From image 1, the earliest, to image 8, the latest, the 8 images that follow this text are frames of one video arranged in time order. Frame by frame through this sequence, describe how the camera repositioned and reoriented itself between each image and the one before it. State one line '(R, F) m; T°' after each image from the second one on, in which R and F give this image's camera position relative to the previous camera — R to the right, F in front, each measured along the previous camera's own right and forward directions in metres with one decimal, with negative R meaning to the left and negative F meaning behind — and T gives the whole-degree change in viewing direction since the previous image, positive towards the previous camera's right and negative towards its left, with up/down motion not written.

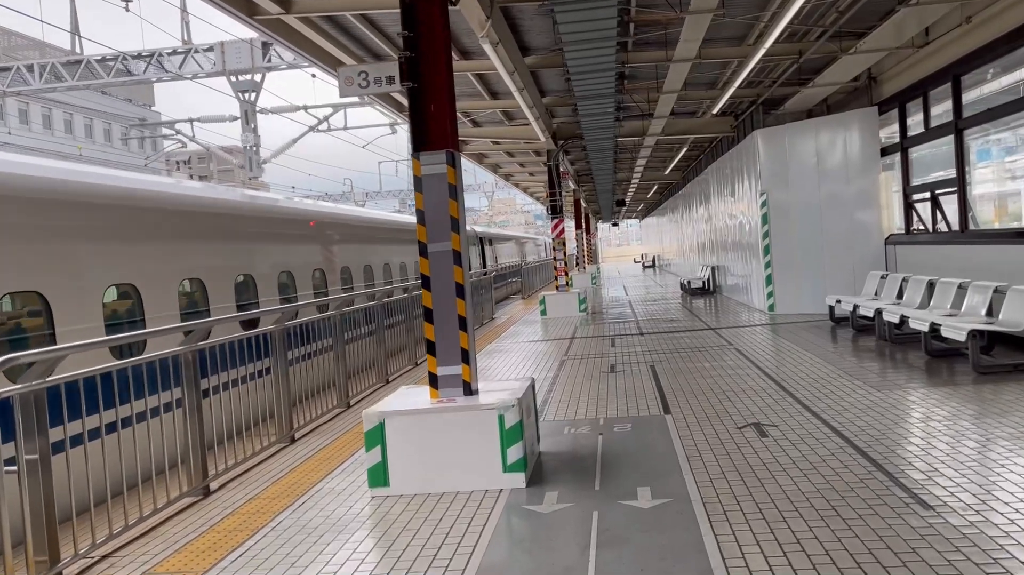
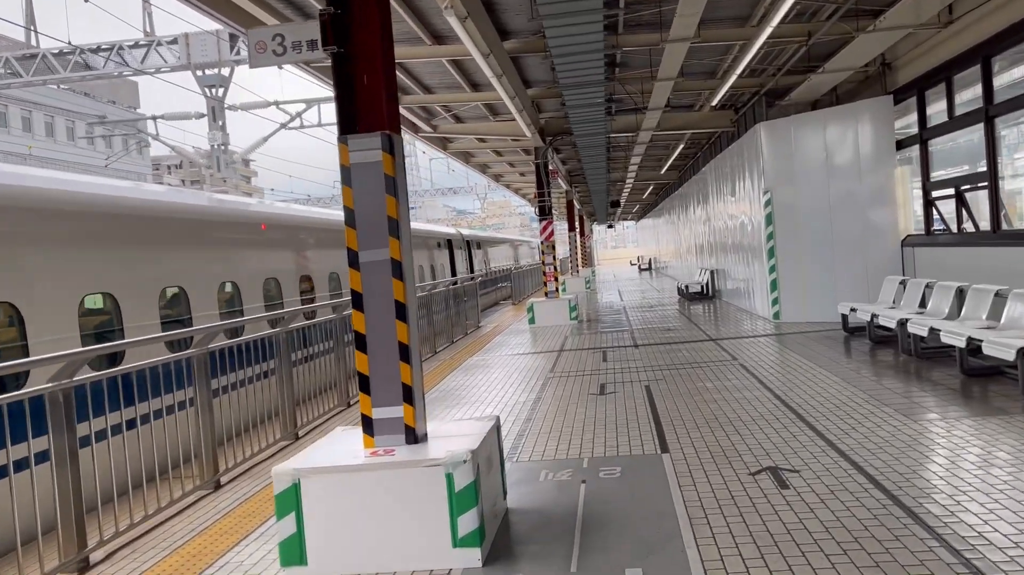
(+0.2, +1.0) m; 0°
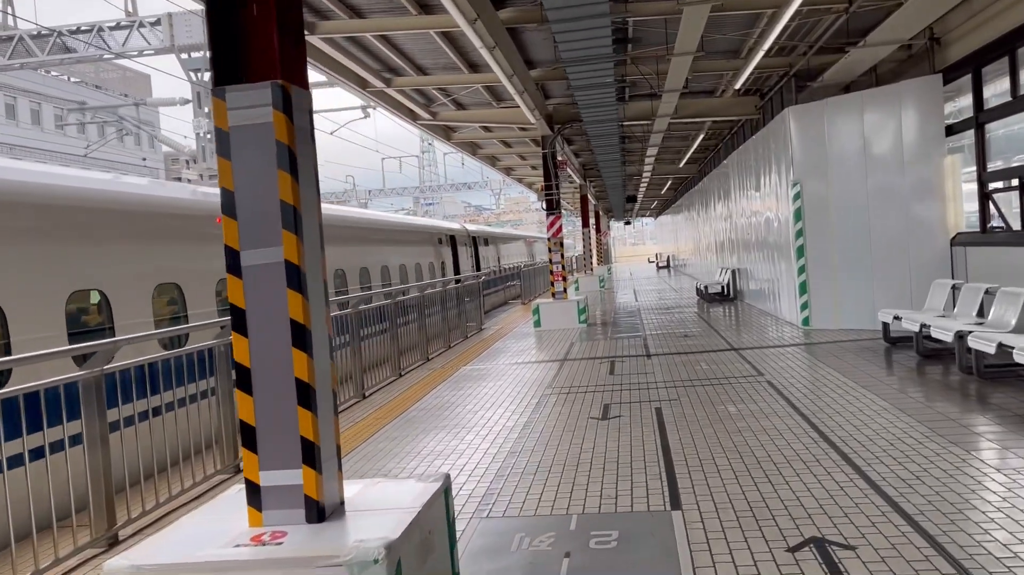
(+0.2, +1.1) m; -1°
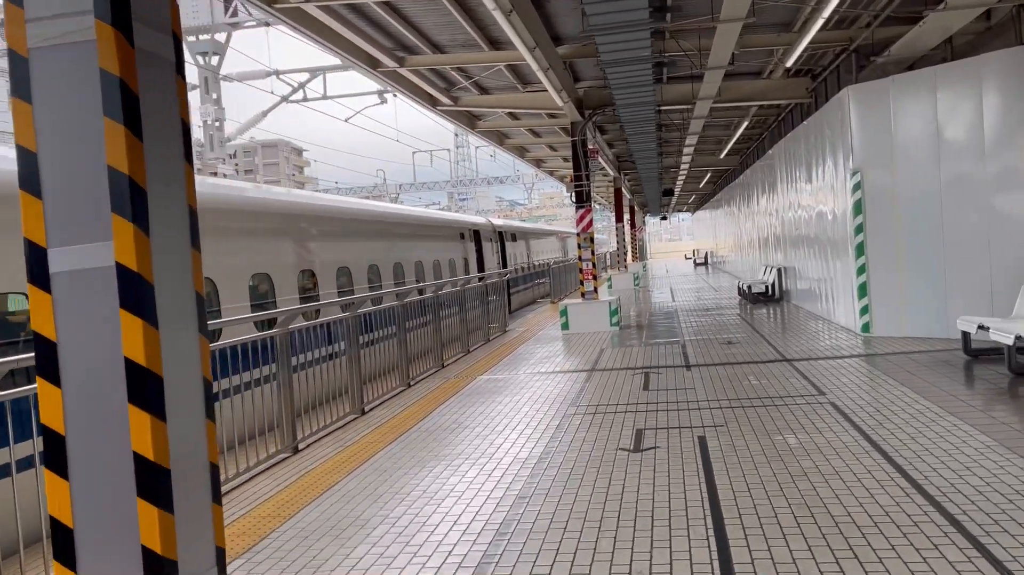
(+0.1, +1.1) m; -2°
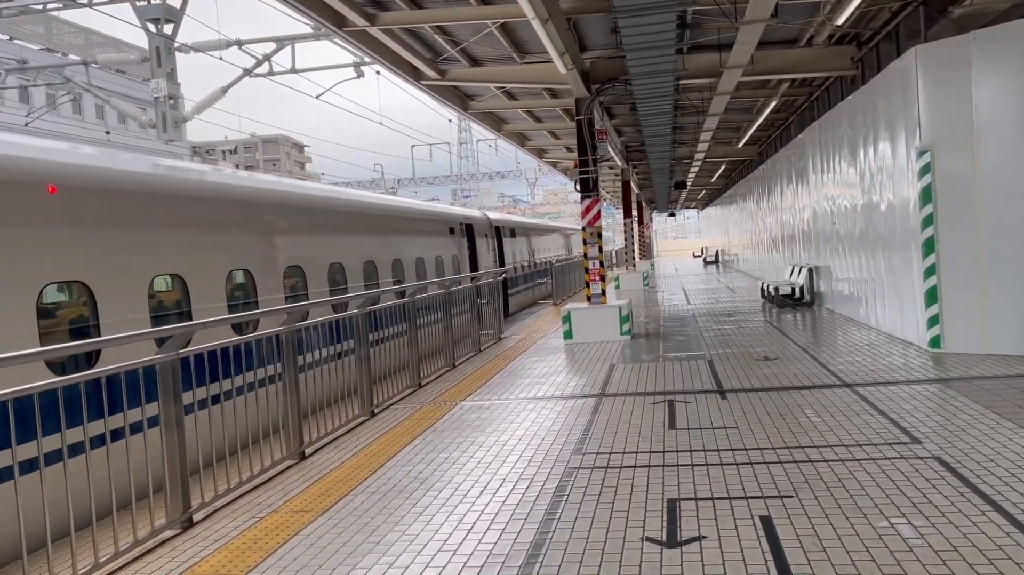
(+0.1, +1.8) m; 0°
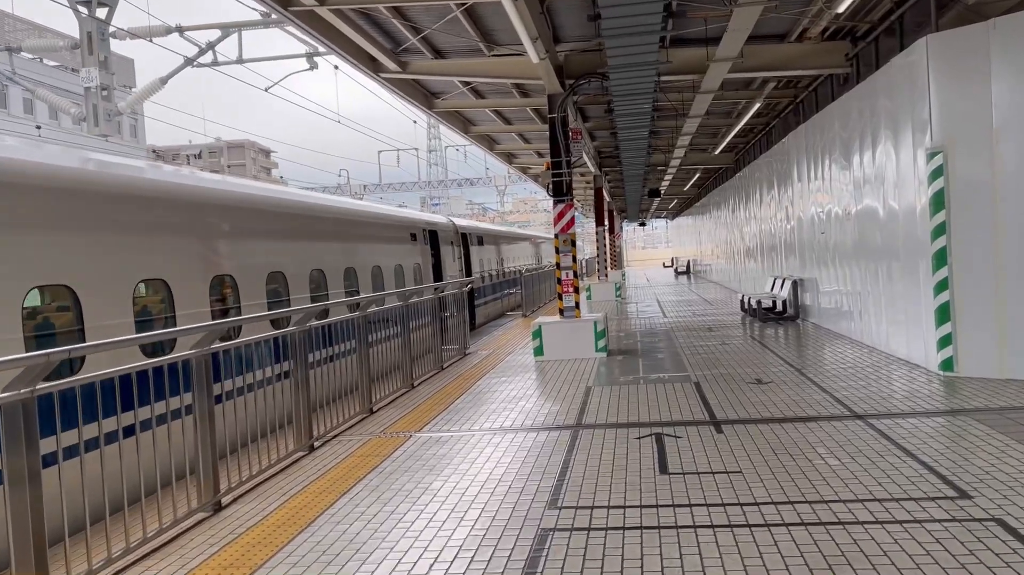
(0.0, +1.0) m; +2°
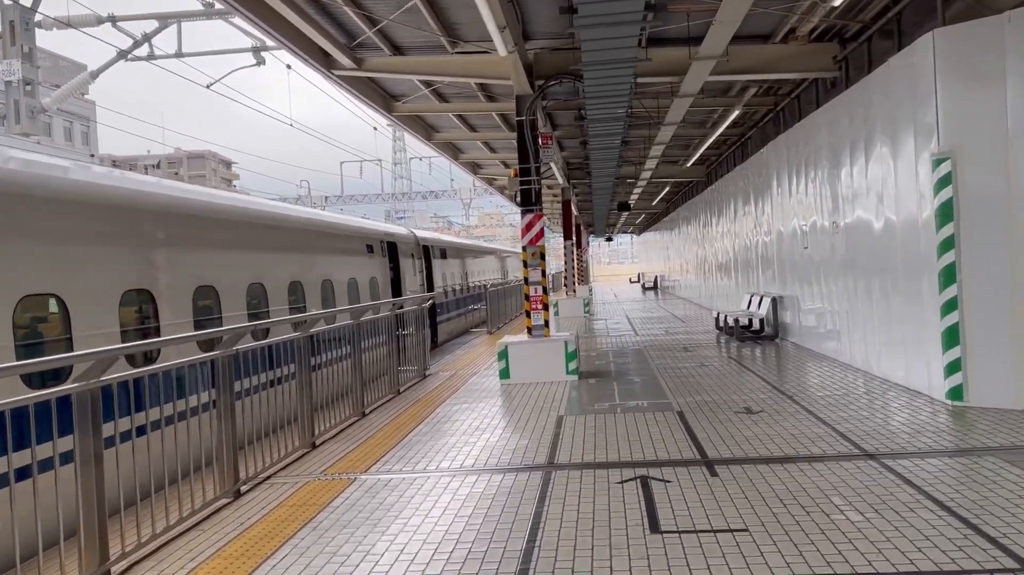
(0.0, +0.8) m; +2°
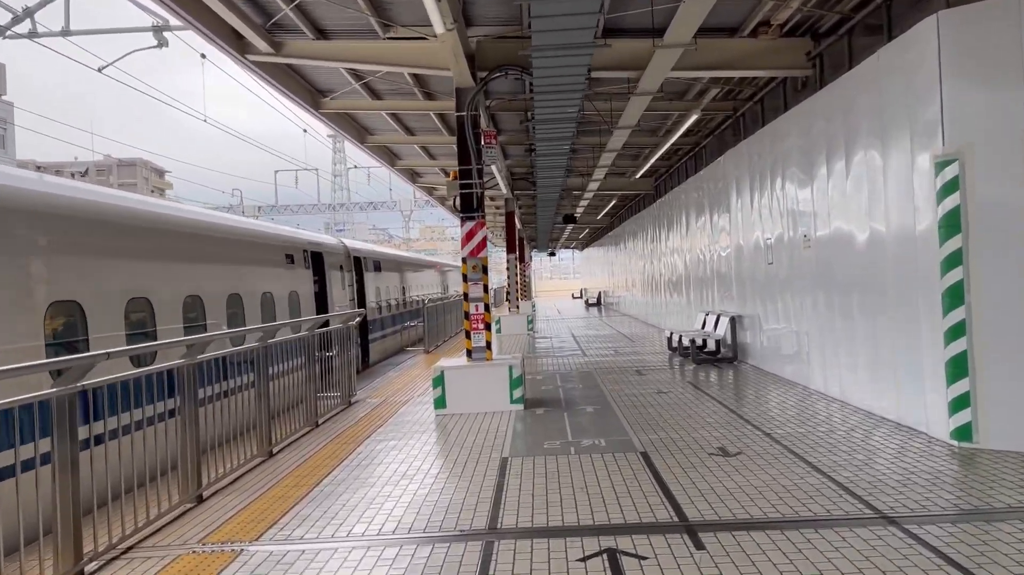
(0.0, +1.1) m; +4°
